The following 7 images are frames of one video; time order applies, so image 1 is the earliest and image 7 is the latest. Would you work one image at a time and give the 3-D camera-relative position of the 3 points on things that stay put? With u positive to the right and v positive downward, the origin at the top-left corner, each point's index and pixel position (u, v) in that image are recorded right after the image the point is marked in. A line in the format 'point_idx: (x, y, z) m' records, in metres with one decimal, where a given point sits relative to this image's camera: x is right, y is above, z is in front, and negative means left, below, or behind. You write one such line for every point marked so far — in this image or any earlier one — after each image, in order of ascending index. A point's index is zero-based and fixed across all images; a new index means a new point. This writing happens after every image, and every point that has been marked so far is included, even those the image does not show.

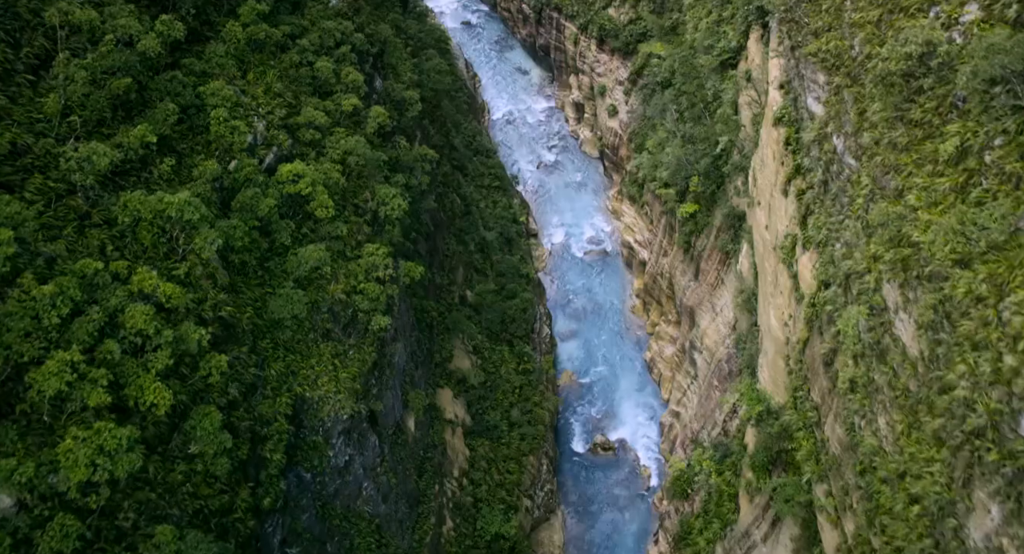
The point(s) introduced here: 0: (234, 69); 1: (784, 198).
0: (-5.1, +3.7, +15.1) m
1: (+5.8, +1.7, +17.6) m
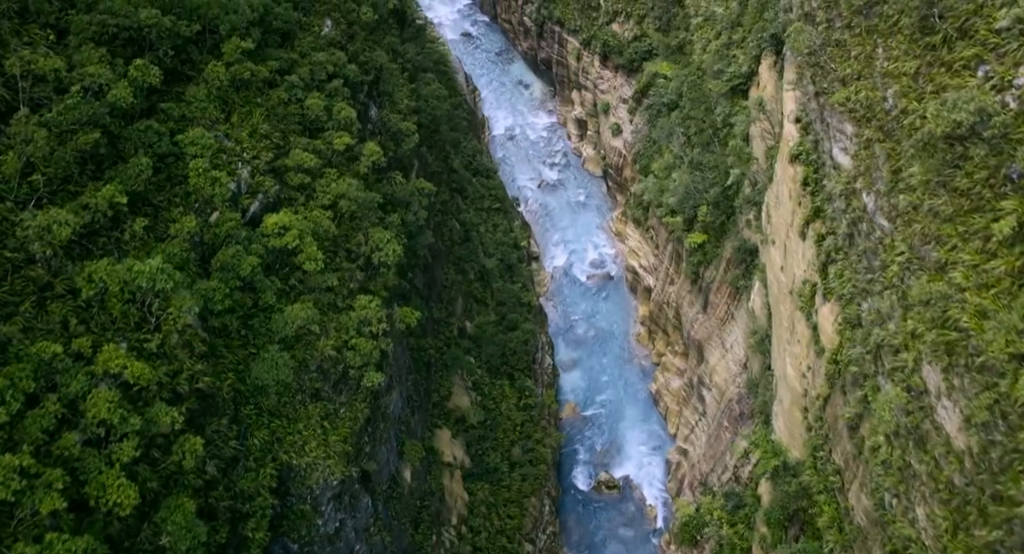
0: (-5.1, +2.8, +14.1) m
1: (+5.9, +0.7, +16.7) m
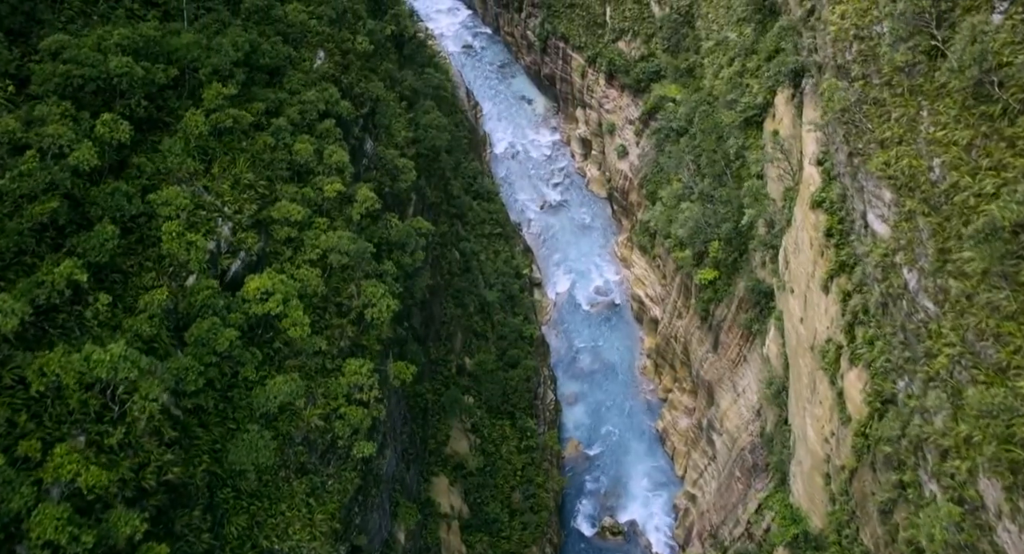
0: (-5.0, +1.8, +13.1) m
1: (+5.9, -0.3, +15.6) m
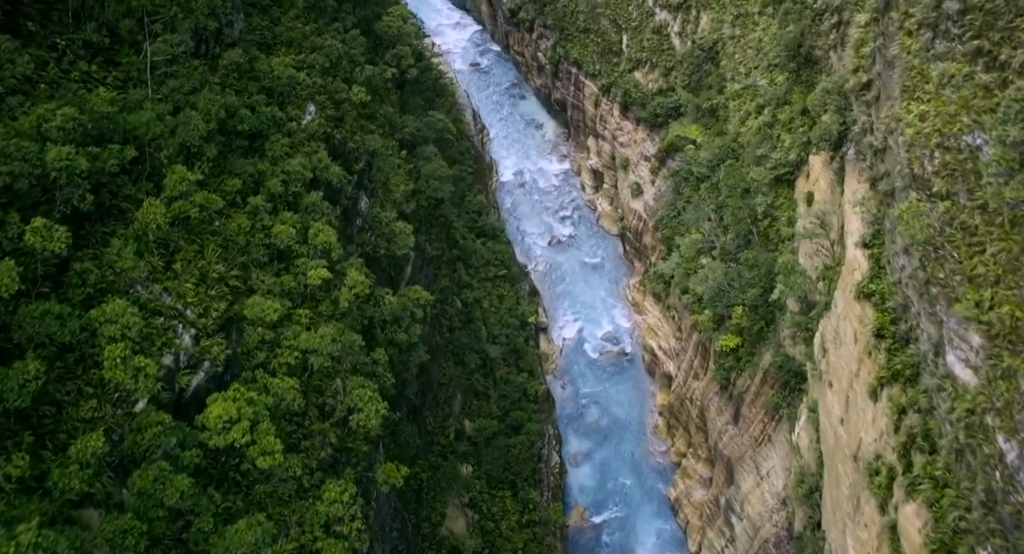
0: (-4.9, +0.3, +11.3) m
1: (+6.0, -2.1, +13.7) m
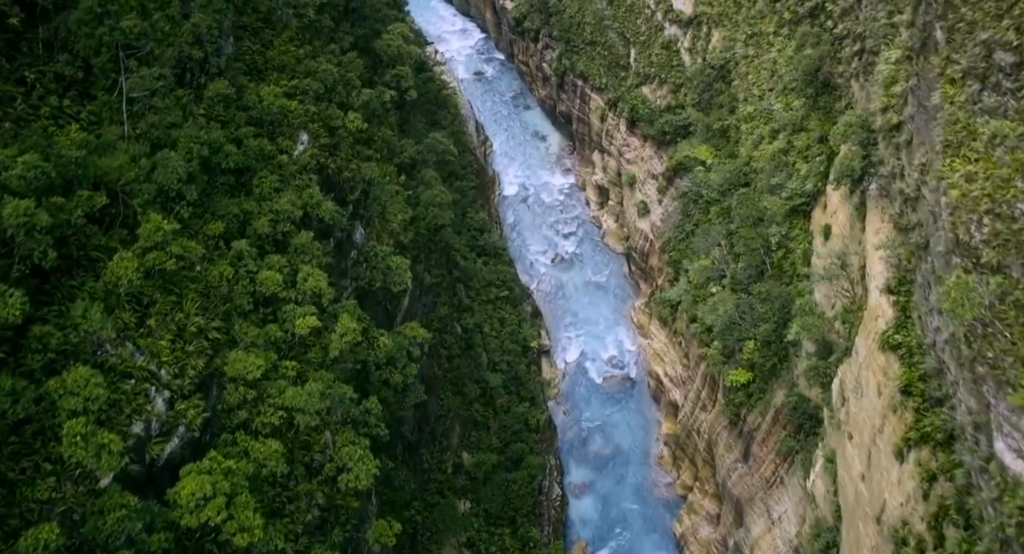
0: (-4.9, -0.4, +10.4) m
1: (+6.0, -2.9, +12.9) m
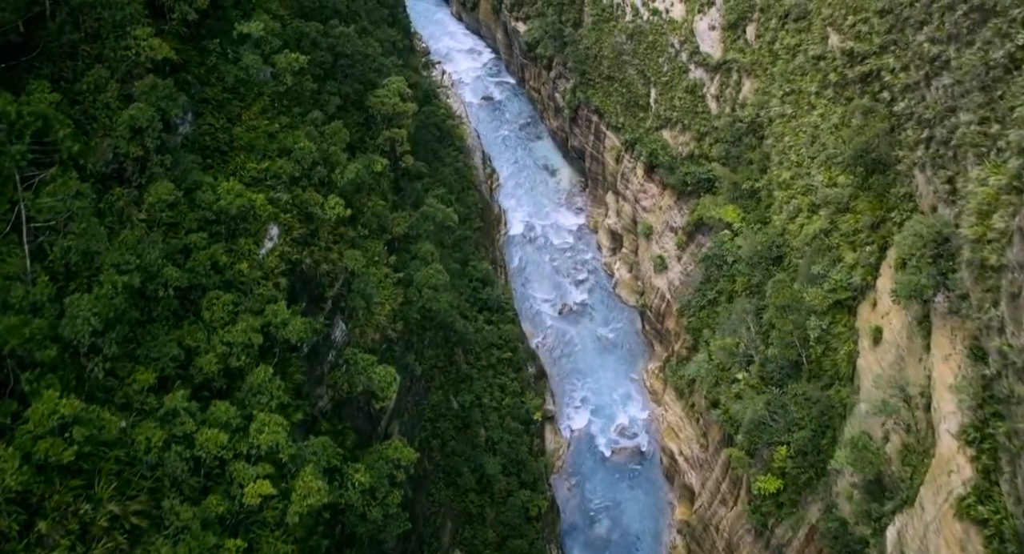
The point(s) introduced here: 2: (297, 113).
0: (-4.9, -2.2, +8.1) m
1: (+6.0, -5.0, +10.5) m
2: (-3.7, +2.9, +14.3) m
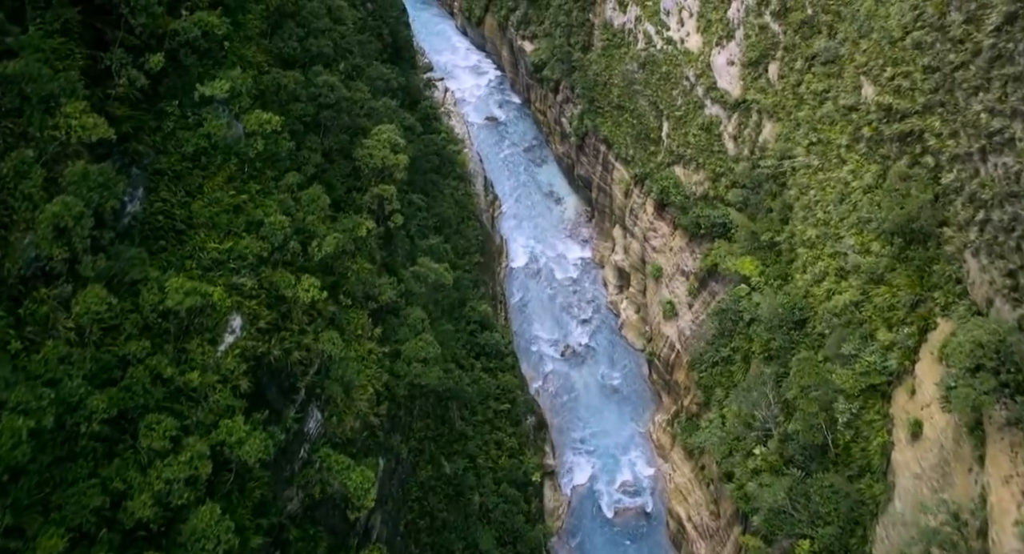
0: (-5.0, -3.5, +6.5) m
1: (+5.8, -6.5, +8.8) m
2: (-3.7, +1.5, +12.7) m
